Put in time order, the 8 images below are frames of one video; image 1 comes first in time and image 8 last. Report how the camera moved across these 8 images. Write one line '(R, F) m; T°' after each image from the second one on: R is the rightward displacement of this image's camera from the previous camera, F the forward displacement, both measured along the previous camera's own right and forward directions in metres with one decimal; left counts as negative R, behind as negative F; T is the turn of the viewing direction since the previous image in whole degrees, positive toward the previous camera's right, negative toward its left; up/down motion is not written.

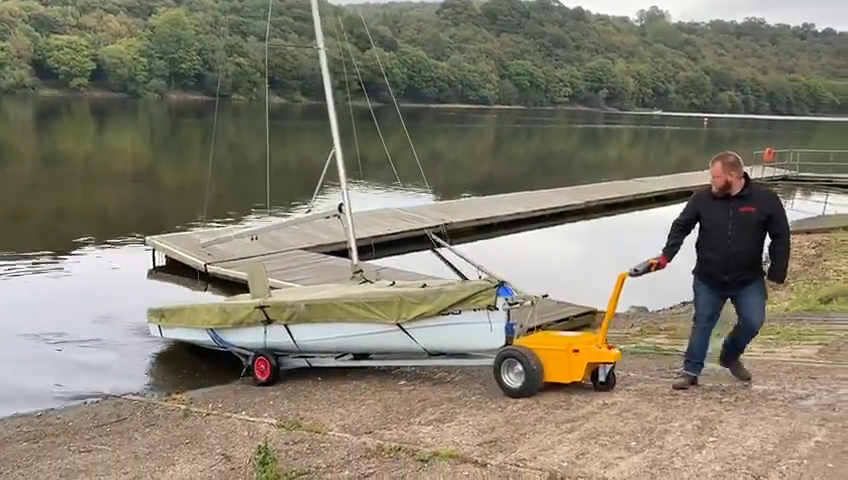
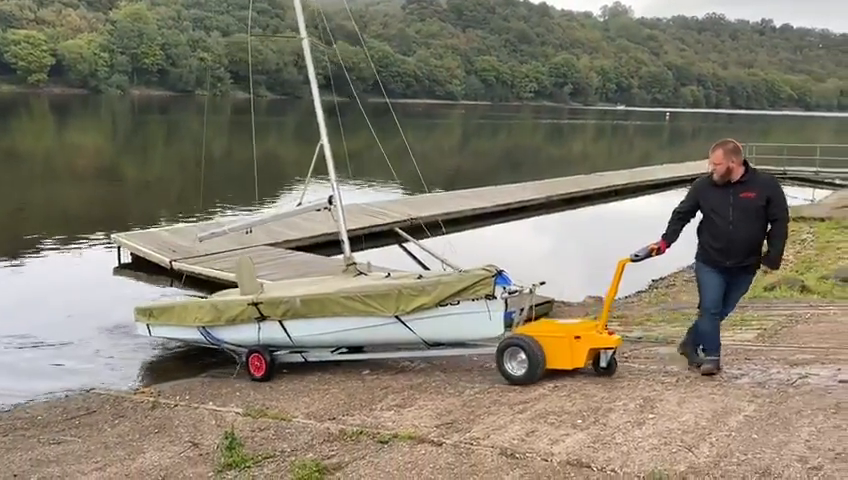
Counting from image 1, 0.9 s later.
(-1.5, +0.6) m; +3°
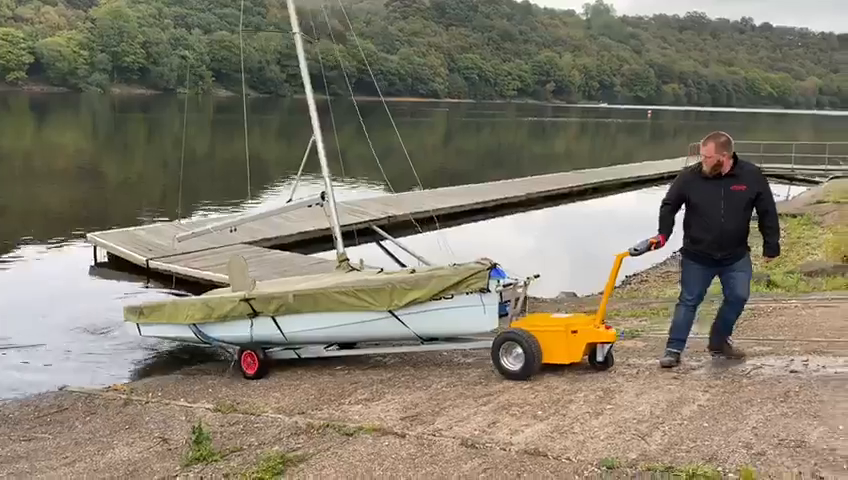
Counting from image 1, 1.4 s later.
(+0.1, -0.1) m; +1°
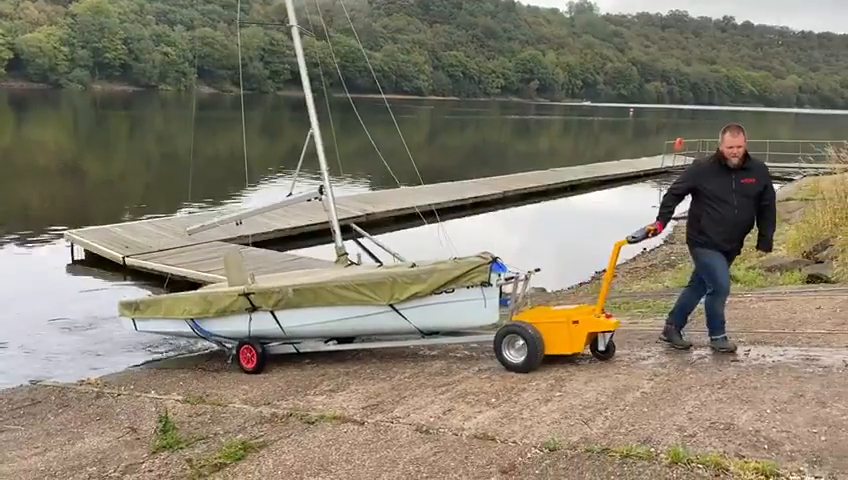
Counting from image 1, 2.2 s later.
(+0.2, -0.2) m; +1°
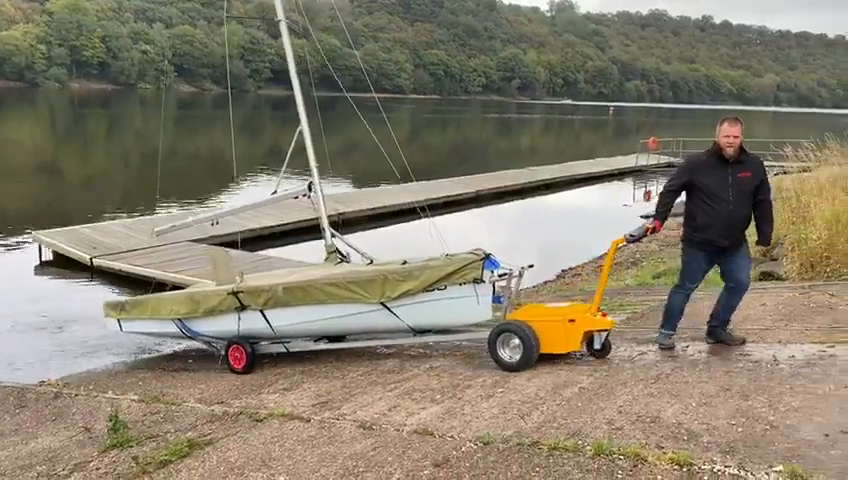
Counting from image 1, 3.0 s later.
(+0.3, -0.2) m; +1°
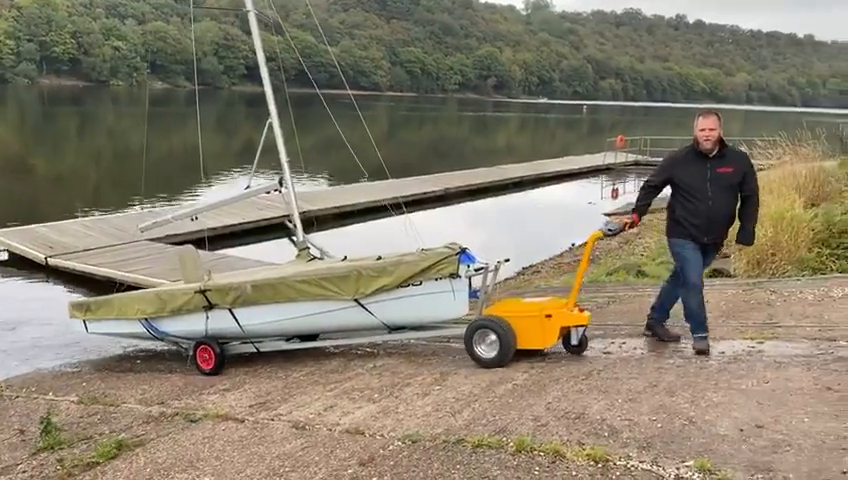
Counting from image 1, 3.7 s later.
(+0.3, 0.0) m; +2°
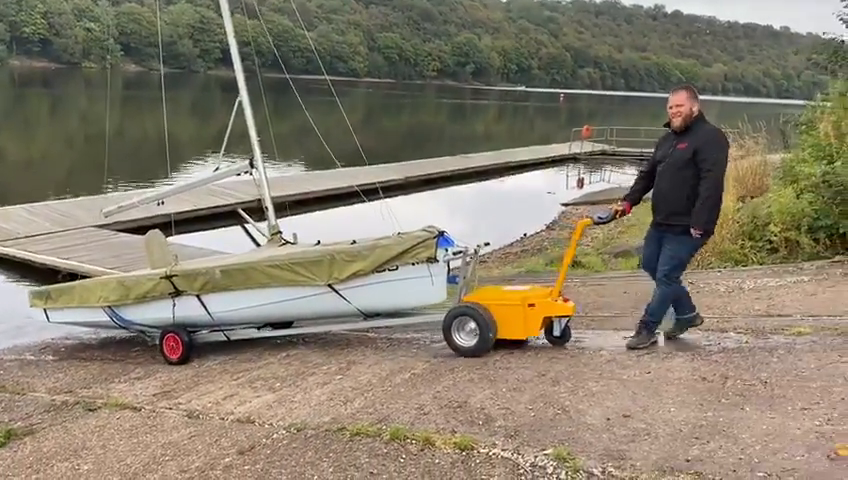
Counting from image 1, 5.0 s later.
(+0.6, -0.1) m; +2°
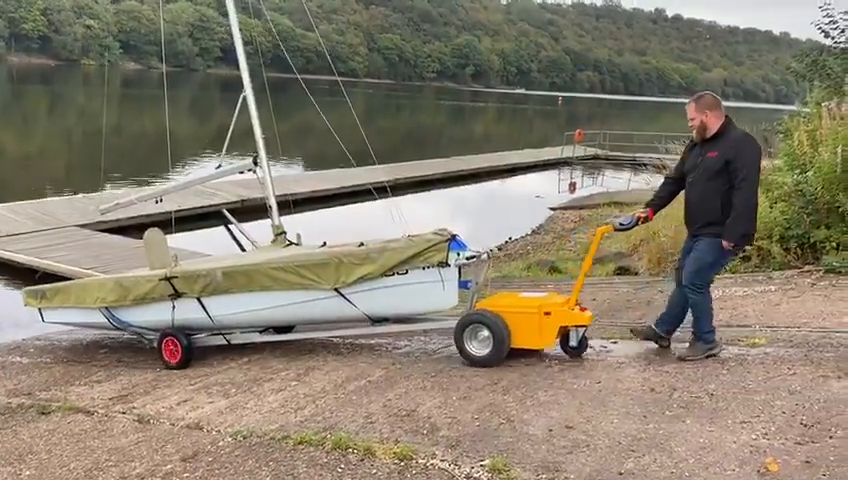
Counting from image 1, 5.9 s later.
(+0.3, 0.0) m; 0°
